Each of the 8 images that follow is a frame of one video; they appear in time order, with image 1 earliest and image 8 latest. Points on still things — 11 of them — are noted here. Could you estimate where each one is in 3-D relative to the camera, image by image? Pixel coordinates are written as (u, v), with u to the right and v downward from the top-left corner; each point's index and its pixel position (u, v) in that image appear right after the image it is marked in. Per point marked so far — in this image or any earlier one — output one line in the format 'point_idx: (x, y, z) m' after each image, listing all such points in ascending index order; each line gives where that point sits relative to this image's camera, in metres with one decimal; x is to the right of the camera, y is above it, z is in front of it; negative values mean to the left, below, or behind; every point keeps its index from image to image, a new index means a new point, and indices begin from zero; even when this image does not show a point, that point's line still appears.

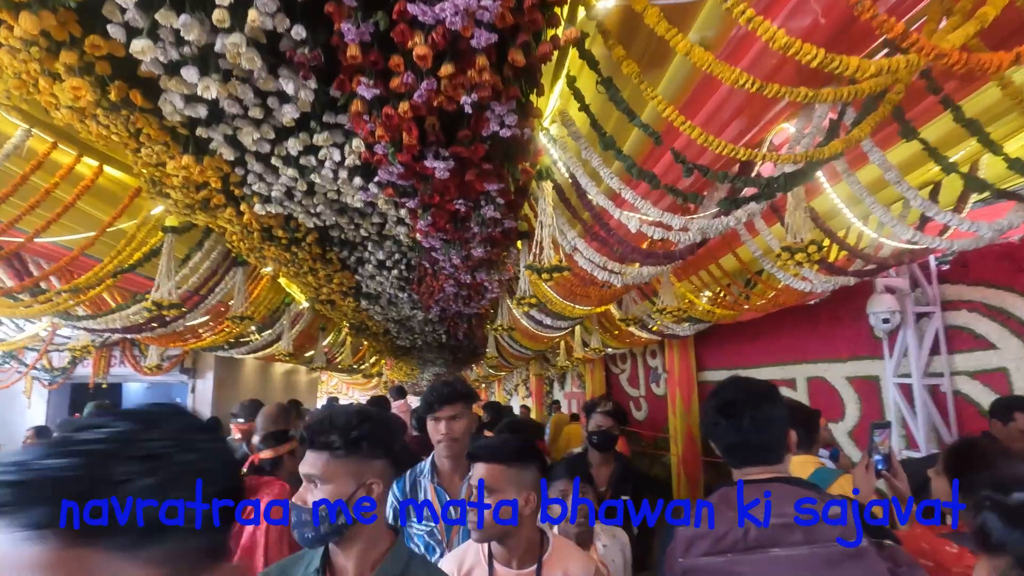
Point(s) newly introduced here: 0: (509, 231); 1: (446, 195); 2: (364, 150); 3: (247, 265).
0: (0.0, +0.3, +2.4) m
1: (-0.2, +0.3, +1.9) m
2: (-0.5, +0.4, +1.6) m
3: (-1.7, +0.1, +3.5) m
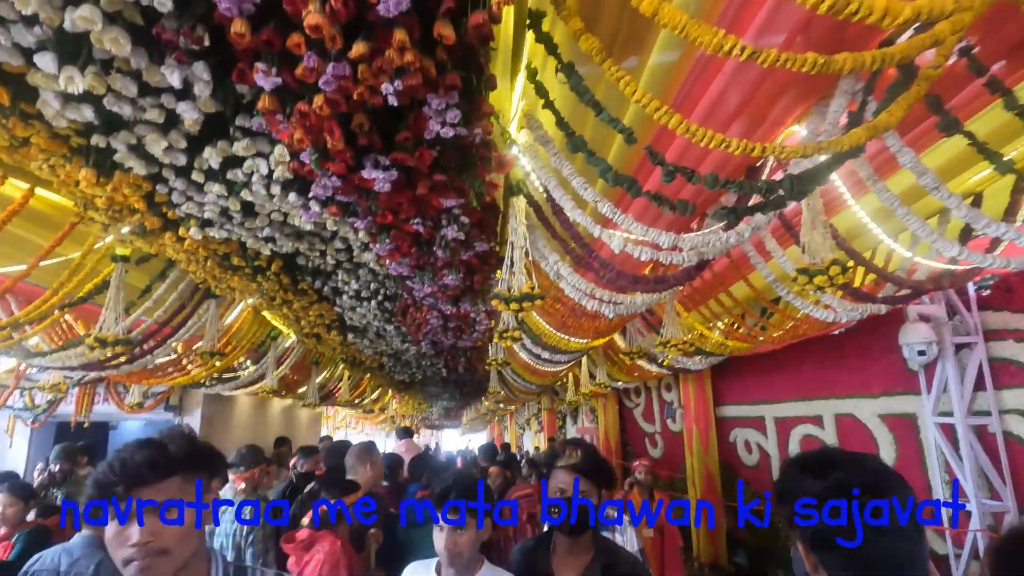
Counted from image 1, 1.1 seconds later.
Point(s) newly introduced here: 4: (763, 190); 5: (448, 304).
0: (-0.1, +0.1, +2.2) m
1: (-0.3, +0.2, +1.6) m
2: (-0.6, +0.3, +1.4) m
3: (-1.8, -0.1, +3.3) m
4: (+0.6, +0.2, +1.2) m
5: (-0.3, -0.1, +2.8) m
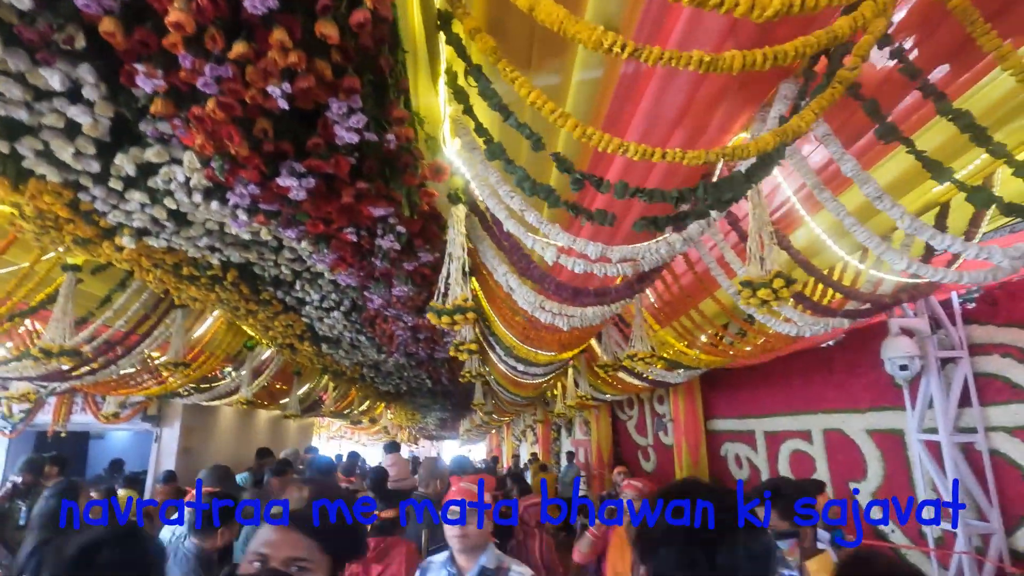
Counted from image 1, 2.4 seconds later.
0: (-0.3, +0.1, +2.1) m
1: (-0.5, +0.2, +1.6) m
2: (-0.8, +0.3, +1.3) m
3: (-1.9, -0.1, +3.2) m
4: (+0.4, +0.2, +1.1) m
5: (-0.5, -0.1, +2.7) m
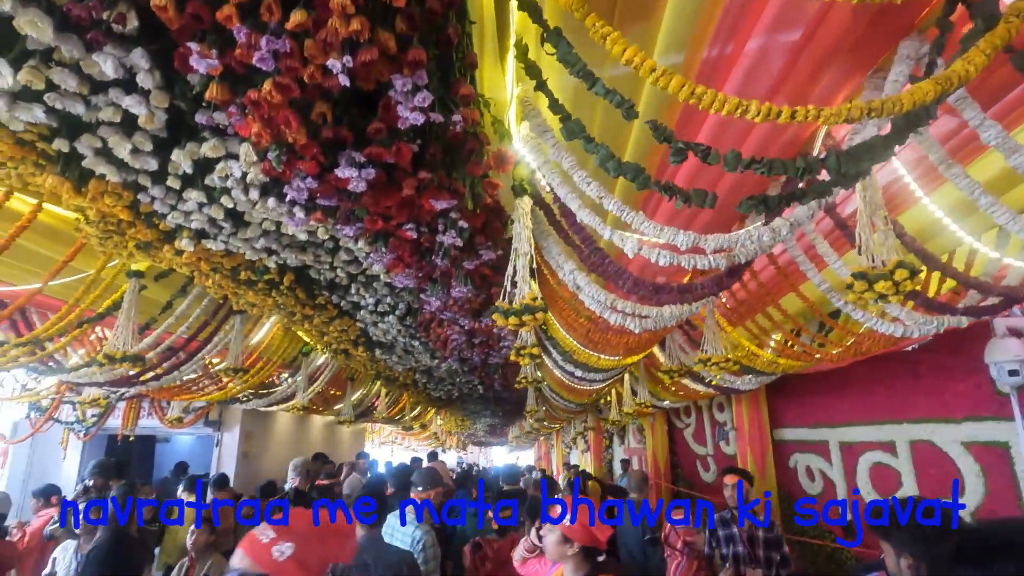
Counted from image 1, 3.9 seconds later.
0: (-0.1, +0.1, +2.0) m
1: (-0.3, +0.2, +1.5) m
2: (-0.6, +0.3, +1.3) m
3: (-1.6, -0.2, +3.2) m
4: (+0.5, +0.2, +0.9) m
5: (-0.2, -0.1, +2.6) m
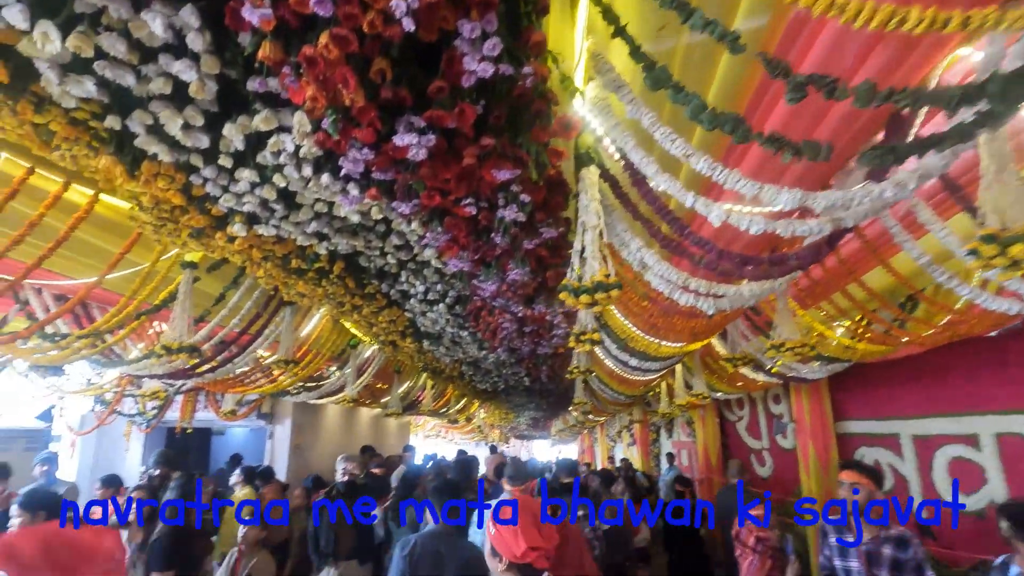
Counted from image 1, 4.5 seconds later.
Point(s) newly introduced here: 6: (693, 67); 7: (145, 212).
0: (+0.2, +0.2, +1.9) m
1: (-0.2, +0.2, +1.4) m
2: (-0.4, +0.4, +1.2) m
3: (-1.3, -0.1, +3.2) m
4: (+0.6, +0.3, +0.8) m
5: (0.0, -0.1, +2.5) m
6: (+0.4, +0.5, +1.3) m
7: (-1.2, +0.2, +1.8) m
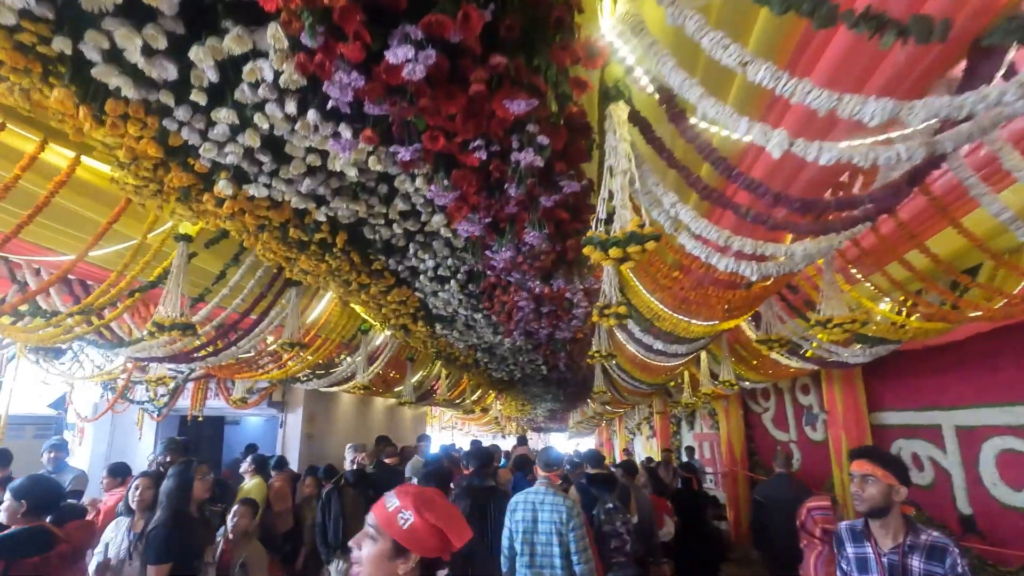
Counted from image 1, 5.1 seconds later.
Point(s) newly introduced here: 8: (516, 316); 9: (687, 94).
0: (+0.2, +0.3, +1.7) m
1: (-0.1, +0.3, +1.2) m
2: (-0.4, +0.4, +1.0) m
3: (-1.2, 0.0, +3.1) m
4: (+0.7, +0.4, +0.6) m
5: (+0.1, 0.0, +2.3) m
6: (+0.5, +0.6, +1.1) m
7: (-1.2, +0.3, +1.6) m
8: (0.0, -0.2, +3.0) m
9: (+0.3, +0.4, +1.0) m
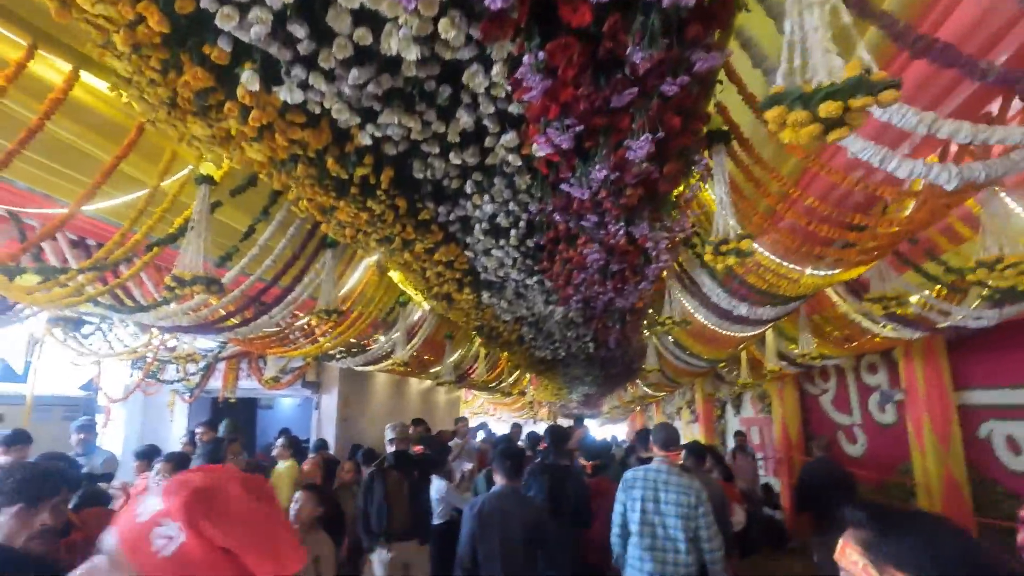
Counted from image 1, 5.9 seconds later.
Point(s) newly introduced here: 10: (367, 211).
0: (+0.4, +0.4, +1.3) m
1: (+0.1, +0.5, +0.8) m
2: (-0.2, +0.6, +0.6) m
3: (-0.9, +0.2, +2.8) m
4: (+0.9, +0.5, +0.2) m
5: (+0.4, +0.2, +2.0) m
6: (+0.7, +0.8, +0.7) m
7: (-0.9, +0.5, +1.3) m
8: (+0.3, +0.1, +2.7) m
9: (+0.5, +0.5, +0.6) m
10: (-0.6, +0.3, +2.1) m
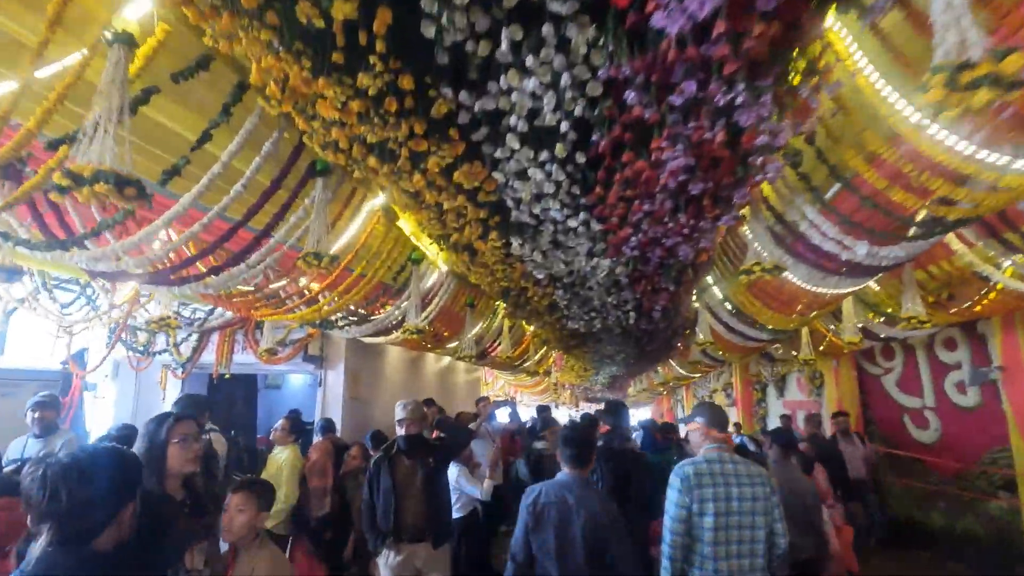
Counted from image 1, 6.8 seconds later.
0: (+0.6, +0.7, +0.6) m
1: (+0.2, +0.7, +0.2) m
2: (-0.1, +0.8, 0.0) m
3: (-0.7, +0.5, +2.2) m
4: (+0.9, +0.7, -0.5) m
5: (+0.5, +0.5, +1.3) m
6: (+0.8, +1.0, 0.0) m
7: (-0.8, +0.7, +0.7) m
8: (+0.5, +0.3, +2.1) m
9: (+0.6, +0.7, 0.0) m
10: (-0.4, +0.5, +1.5) m
